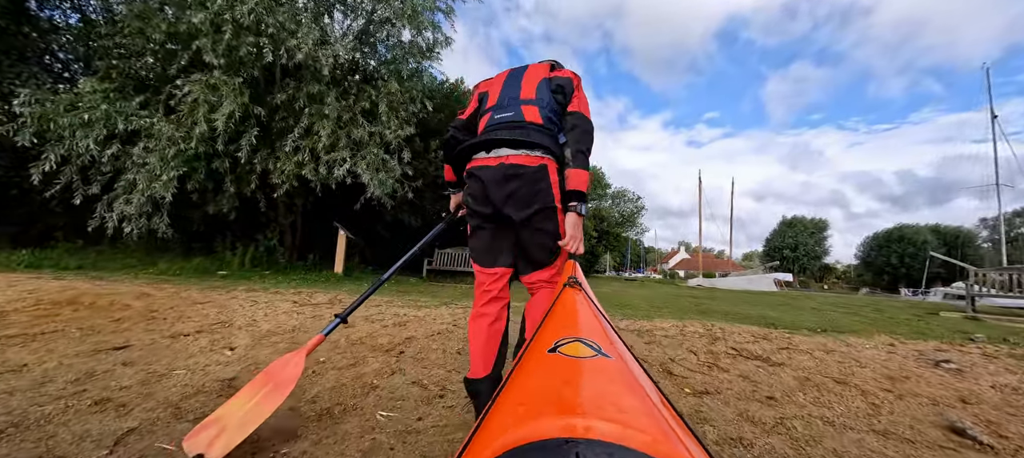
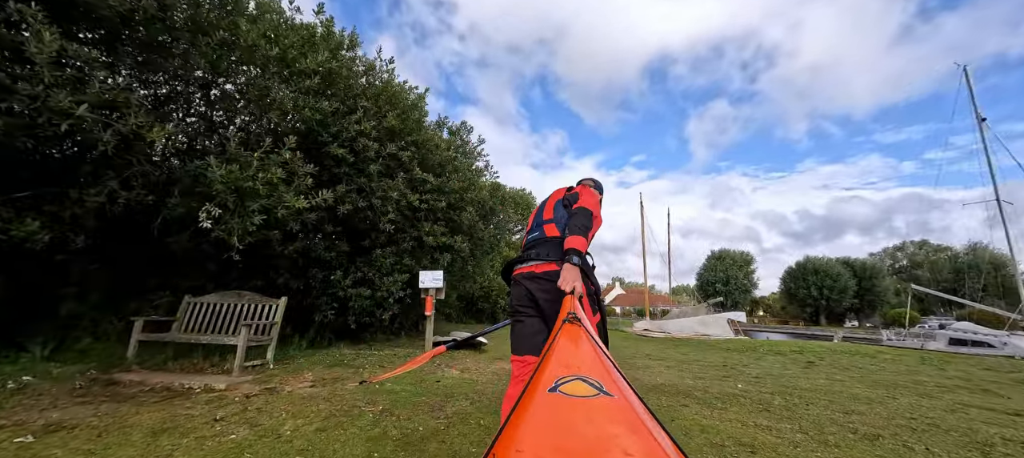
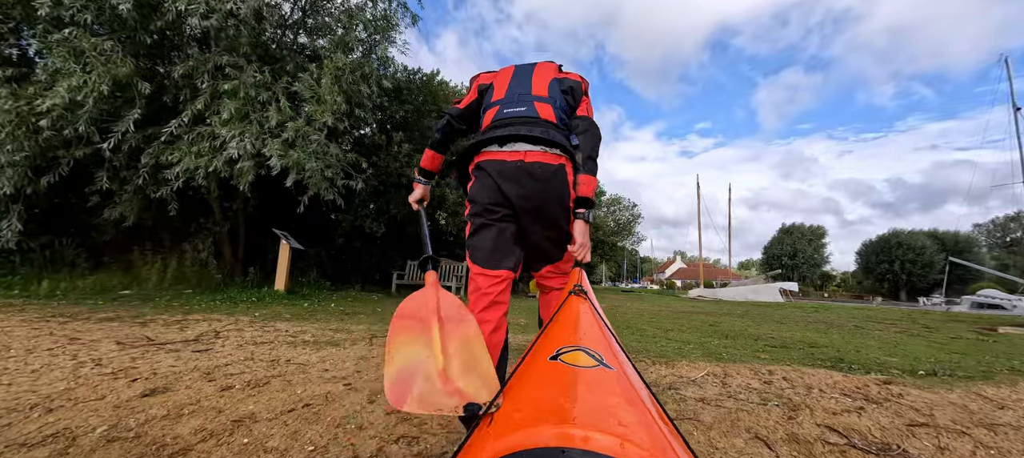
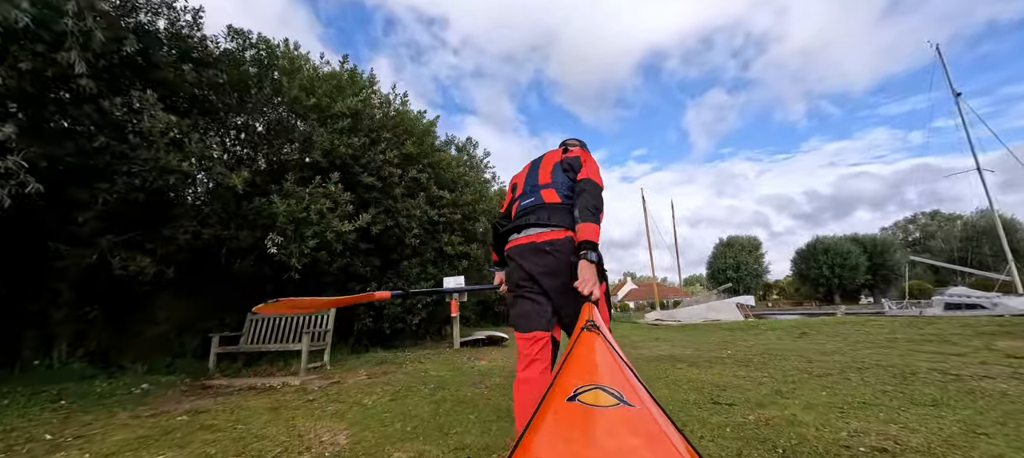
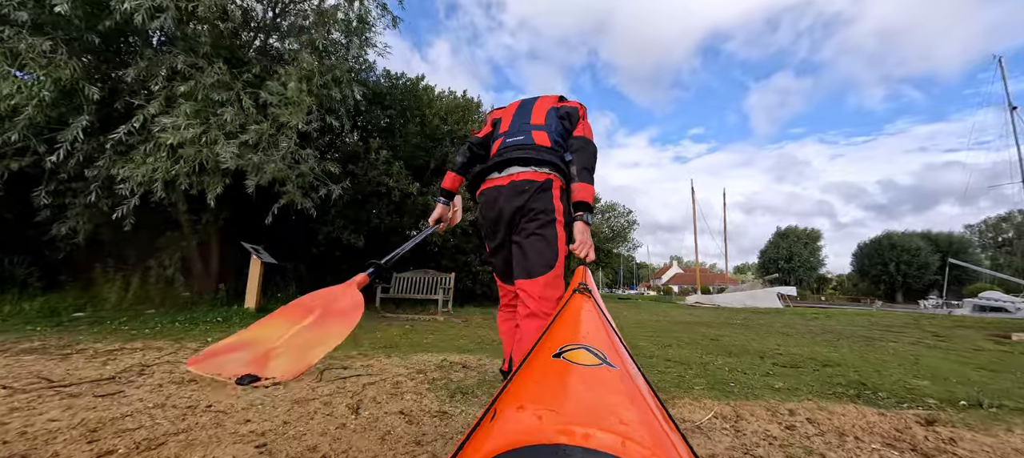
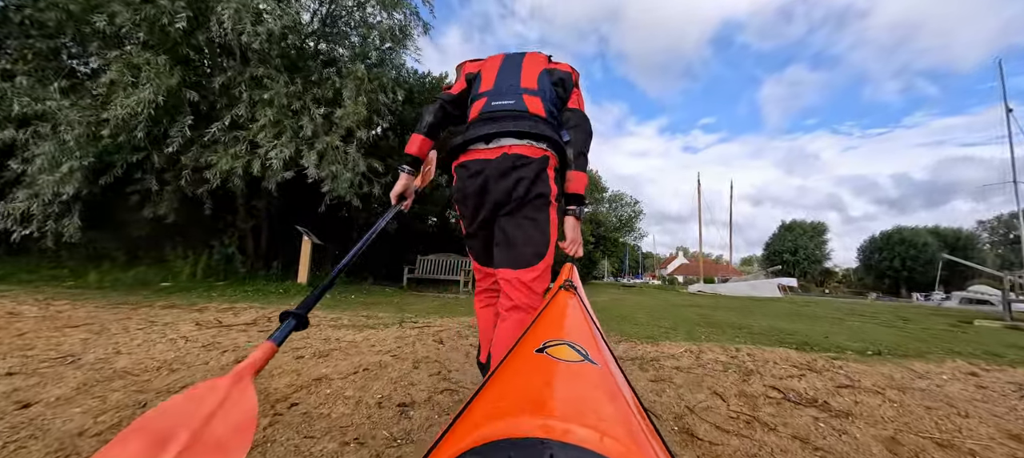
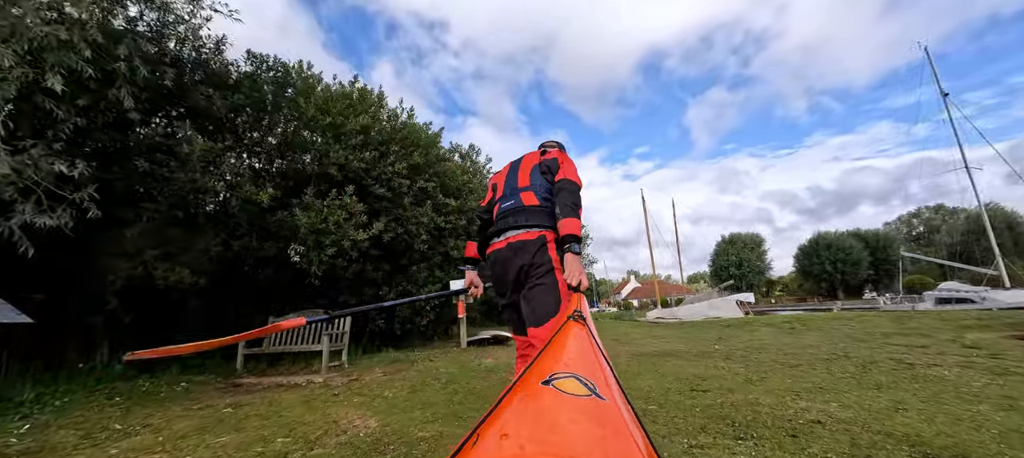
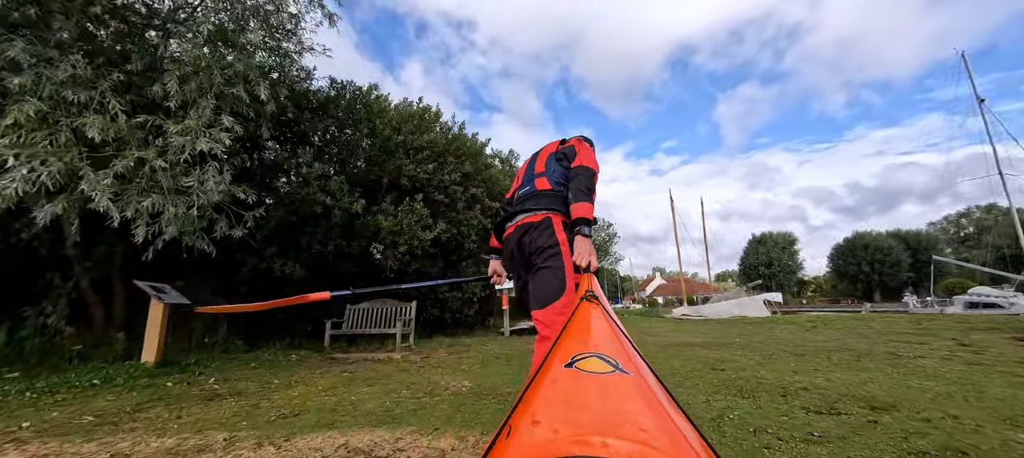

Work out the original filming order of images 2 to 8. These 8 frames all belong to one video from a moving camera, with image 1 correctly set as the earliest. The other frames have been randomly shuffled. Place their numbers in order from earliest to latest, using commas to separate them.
6, 3, 5, 8, 7, 4, 2
